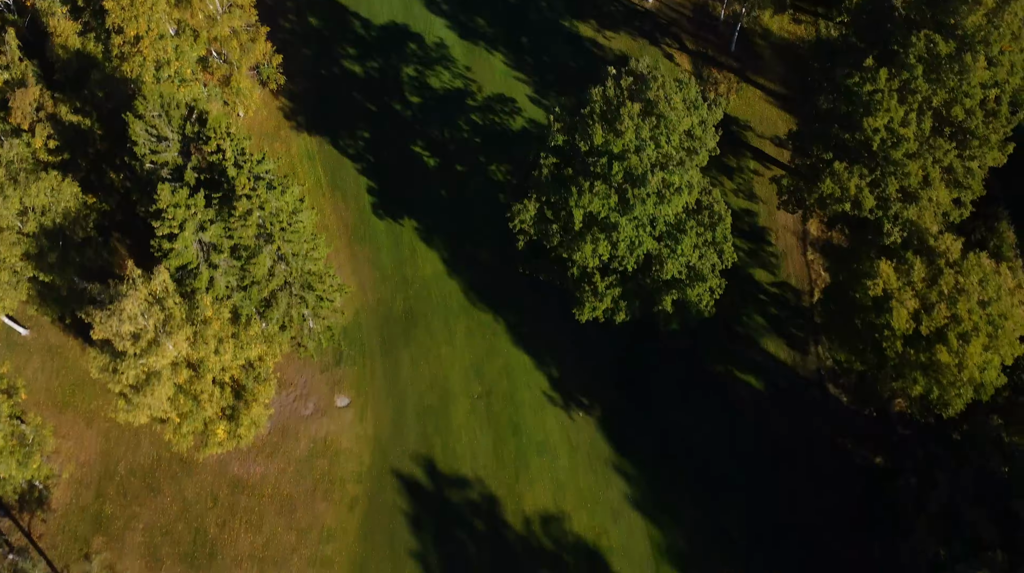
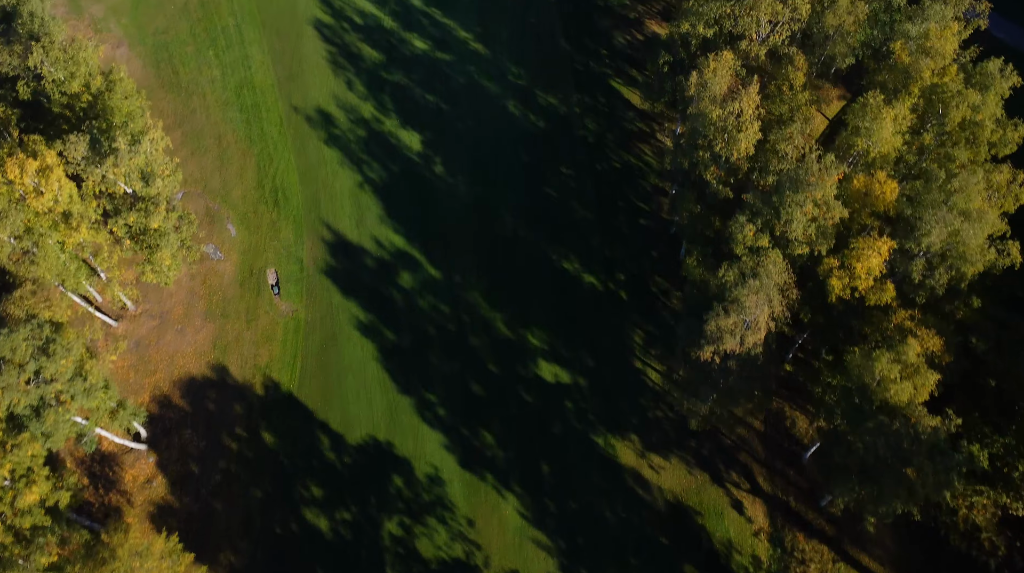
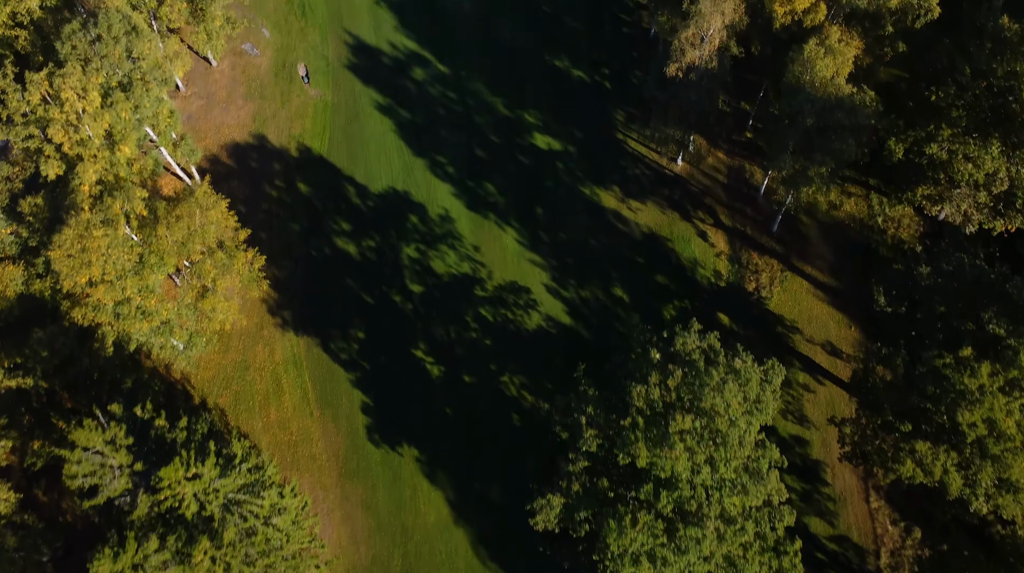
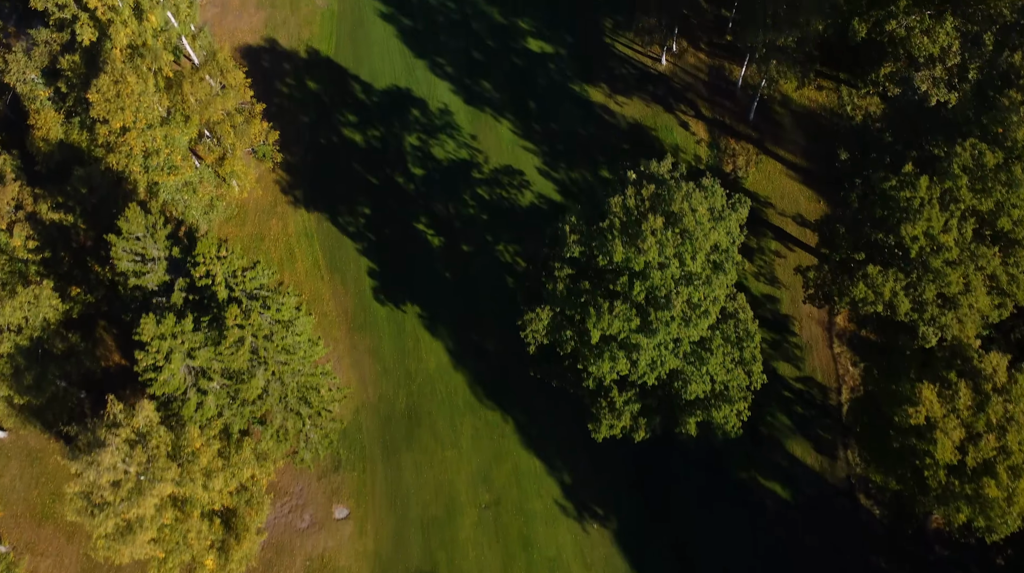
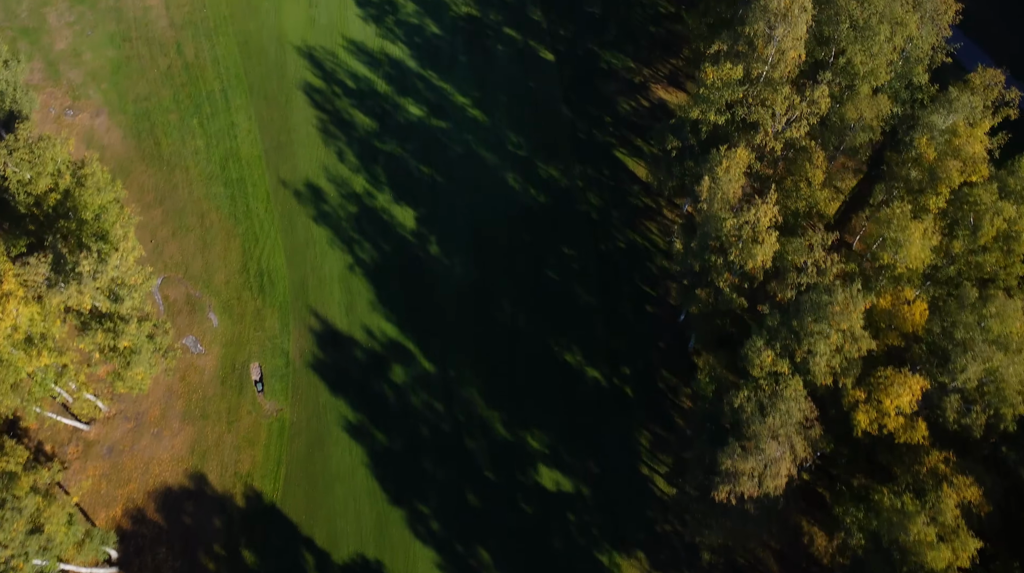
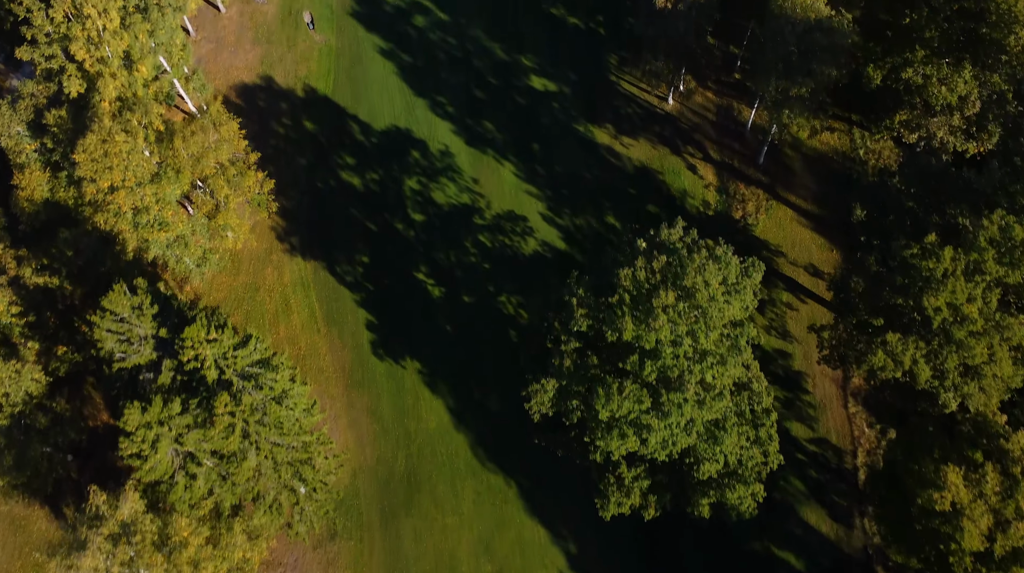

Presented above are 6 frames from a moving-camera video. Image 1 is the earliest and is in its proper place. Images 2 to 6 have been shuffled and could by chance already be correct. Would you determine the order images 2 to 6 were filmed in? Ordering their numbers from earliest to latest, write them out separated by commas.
4, 6, 3, 2, 5
